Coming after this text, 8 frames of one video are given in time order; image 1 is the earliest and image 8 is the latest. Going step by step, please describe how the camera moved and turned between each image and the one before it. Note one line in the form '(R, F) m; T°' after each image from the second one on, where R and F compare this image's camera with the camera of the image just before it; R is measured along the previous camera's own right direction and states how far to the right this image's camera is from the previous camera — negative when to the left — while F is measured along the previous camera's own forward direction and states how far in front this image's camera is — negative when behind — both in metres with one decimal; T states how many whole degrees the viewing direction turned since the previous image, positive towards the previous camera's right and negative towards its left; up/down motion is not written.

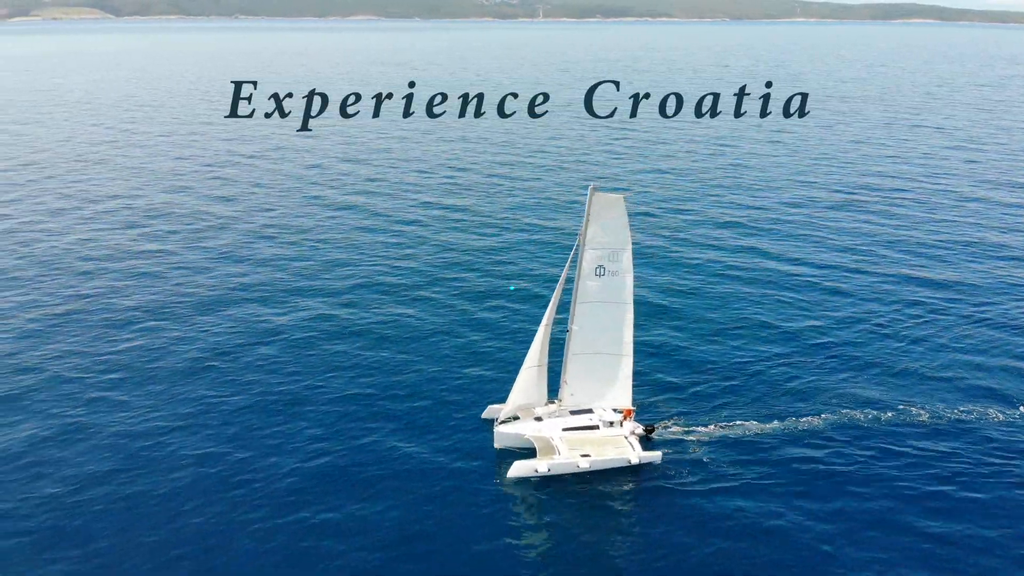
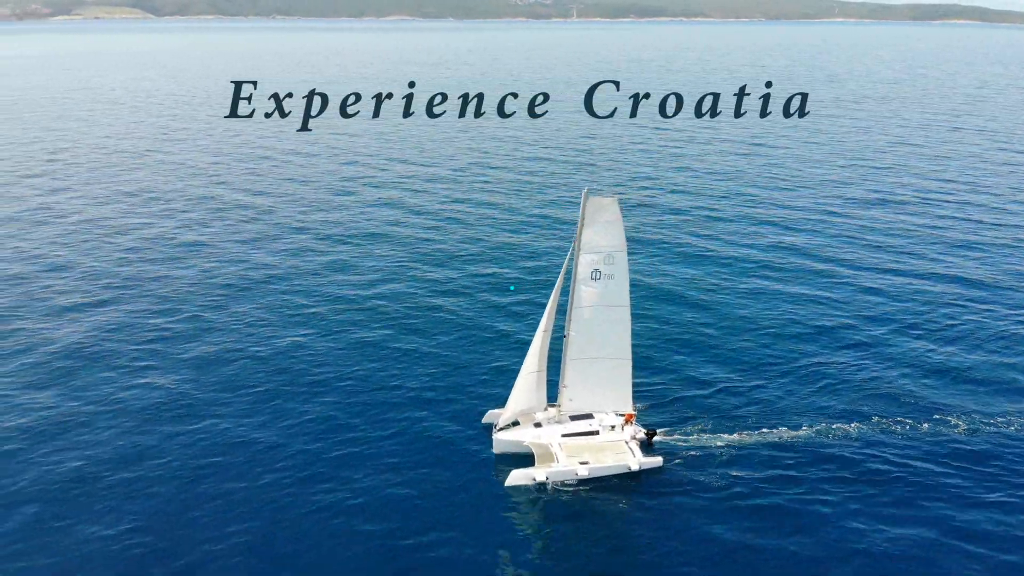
(+0.5, +0.1) m; -2°
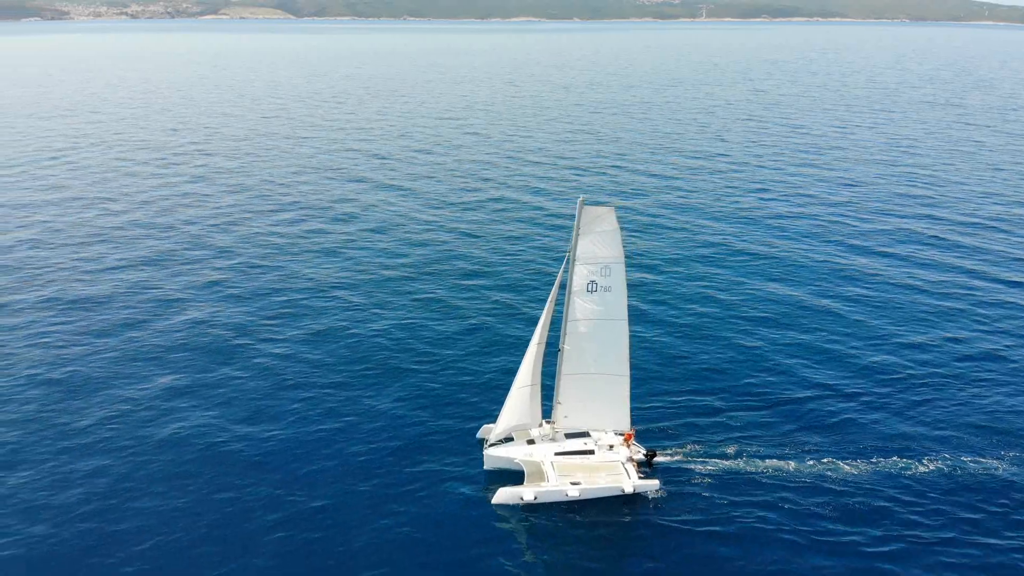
(+1.7, +0.4) m; -7°
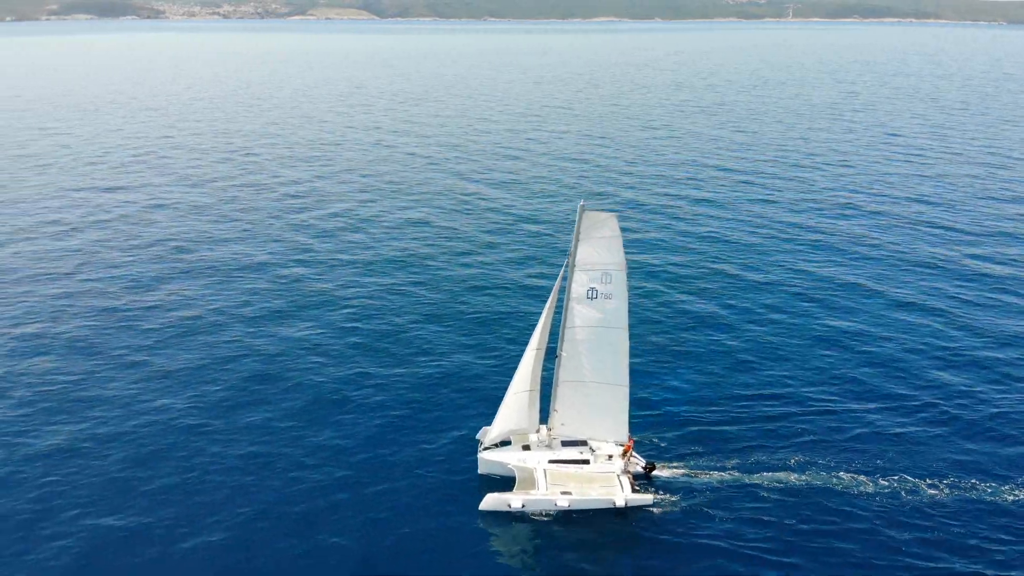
(+1.1, +0.3) m; -5°
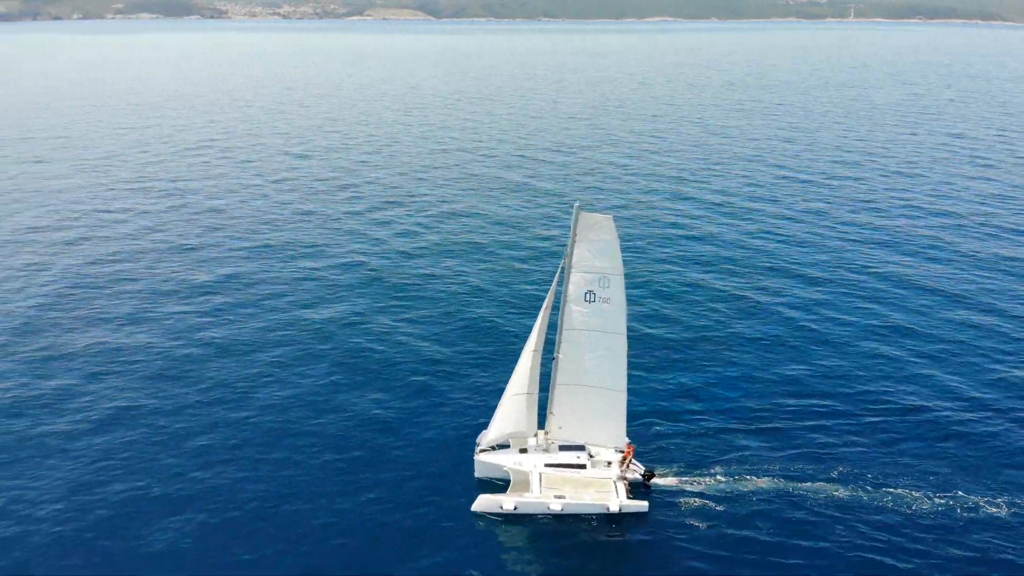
(+0.7, +0.1) m; -3°
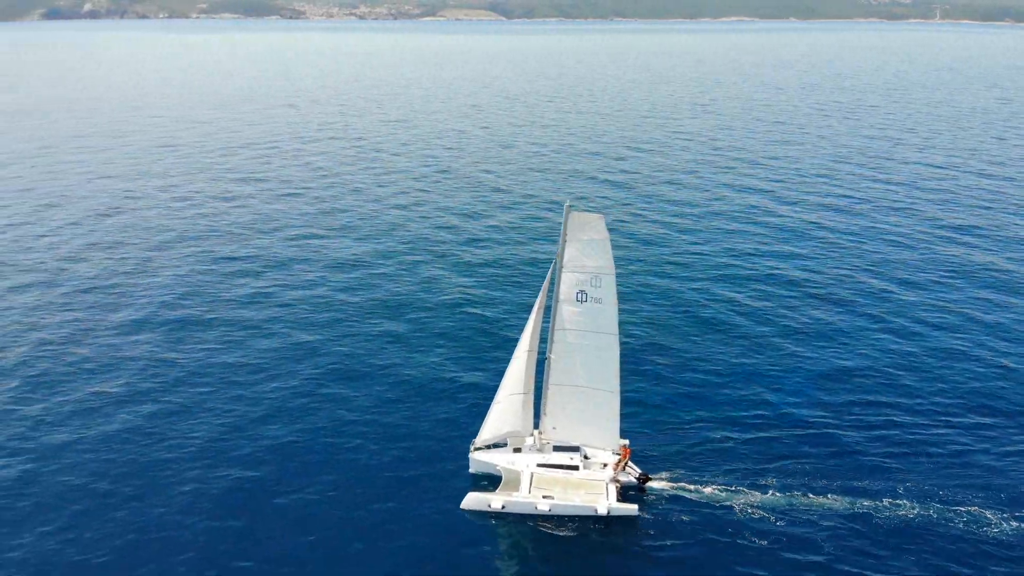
(+1.0, 0.0) m; -4°
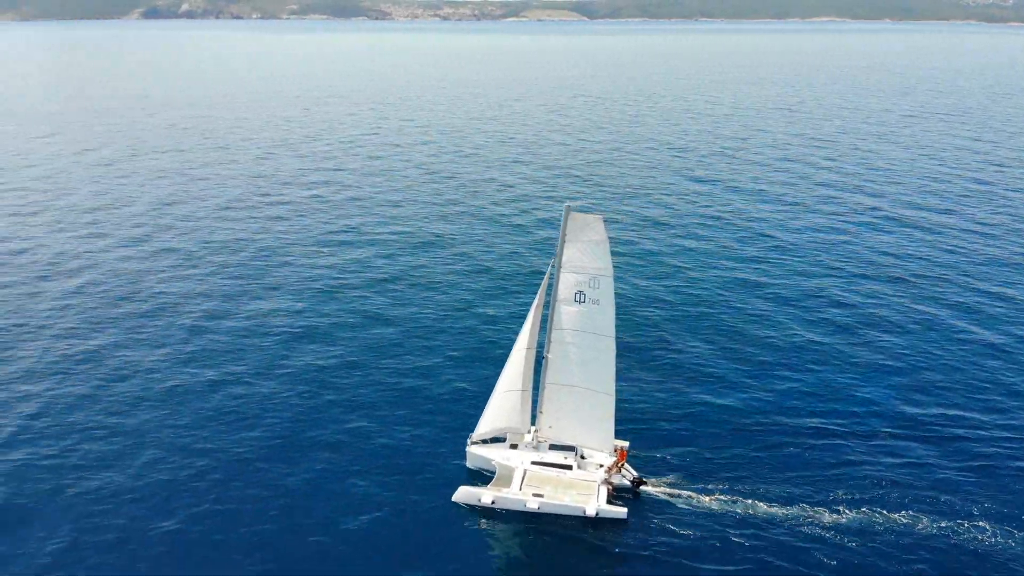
(+1.1, 0.0) m; -5°
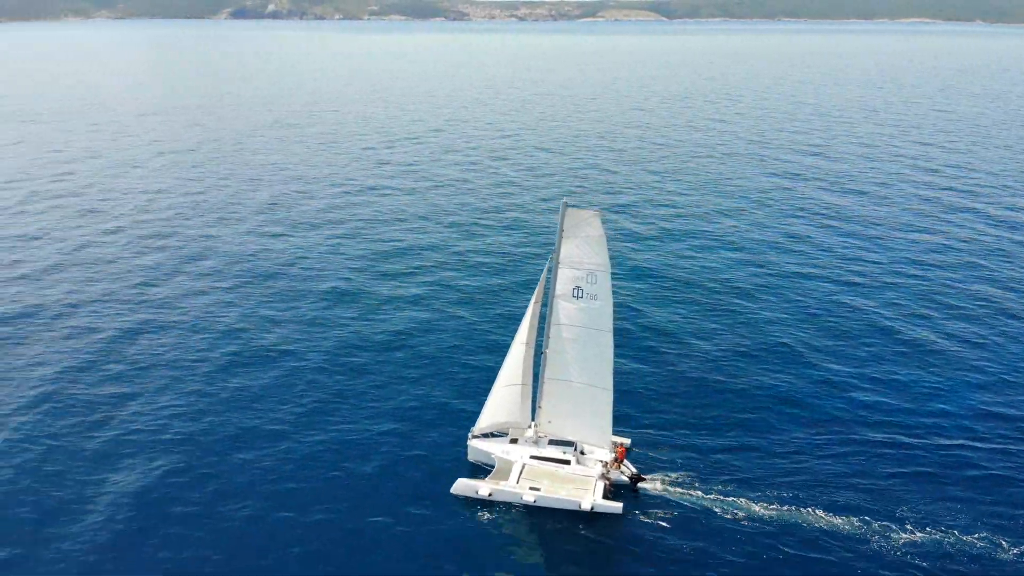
(+1.0, -0.2) m; -4°
